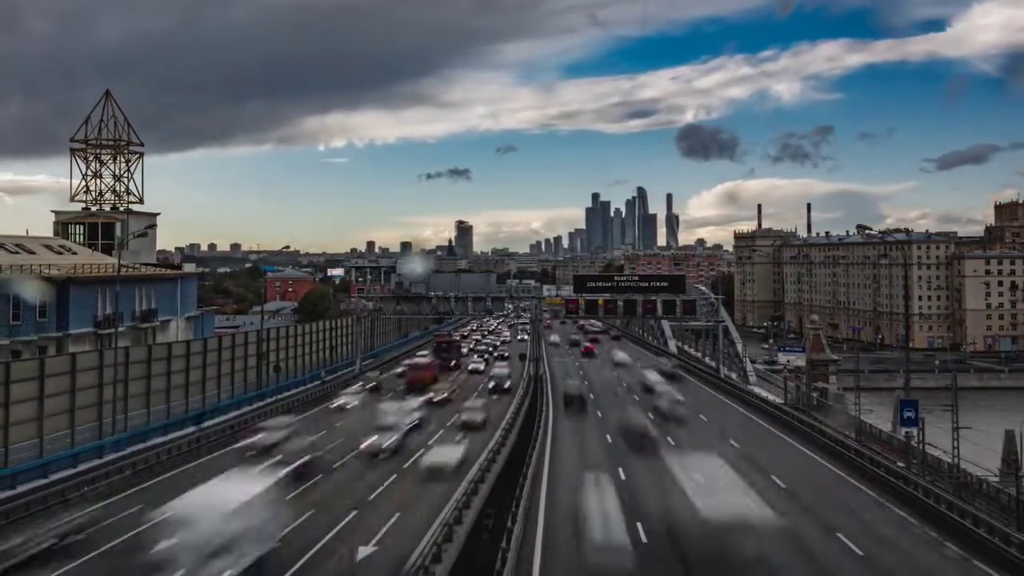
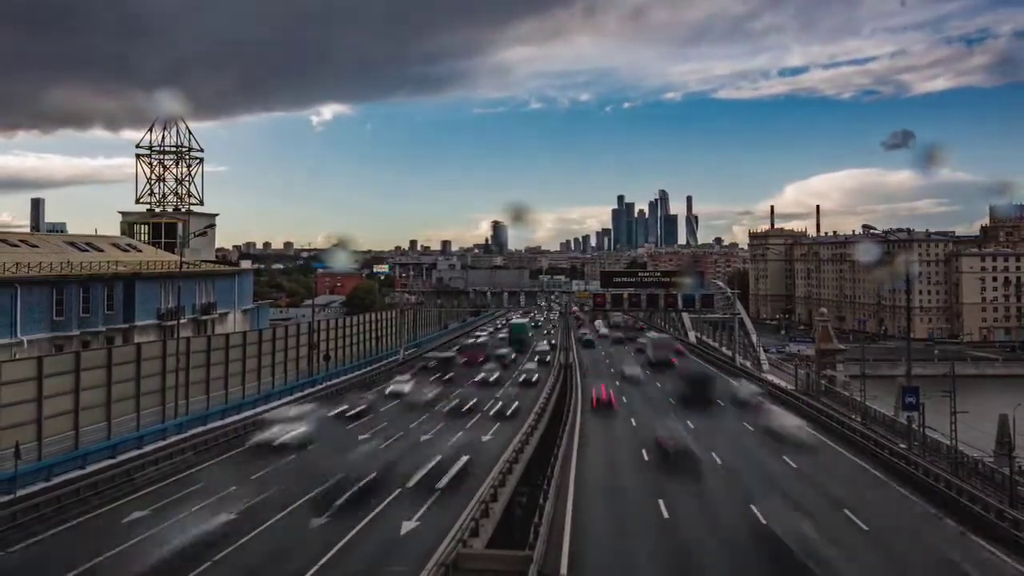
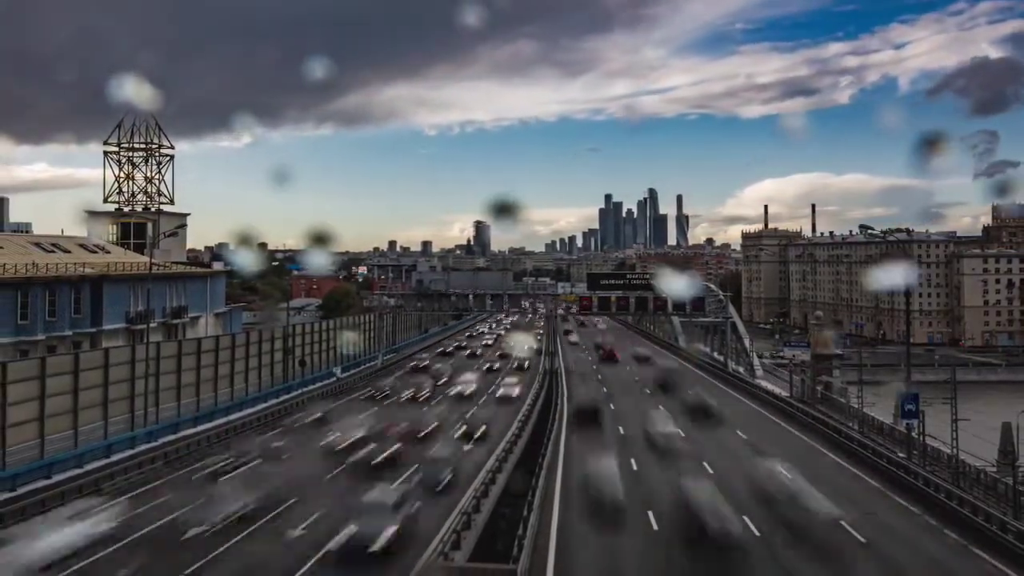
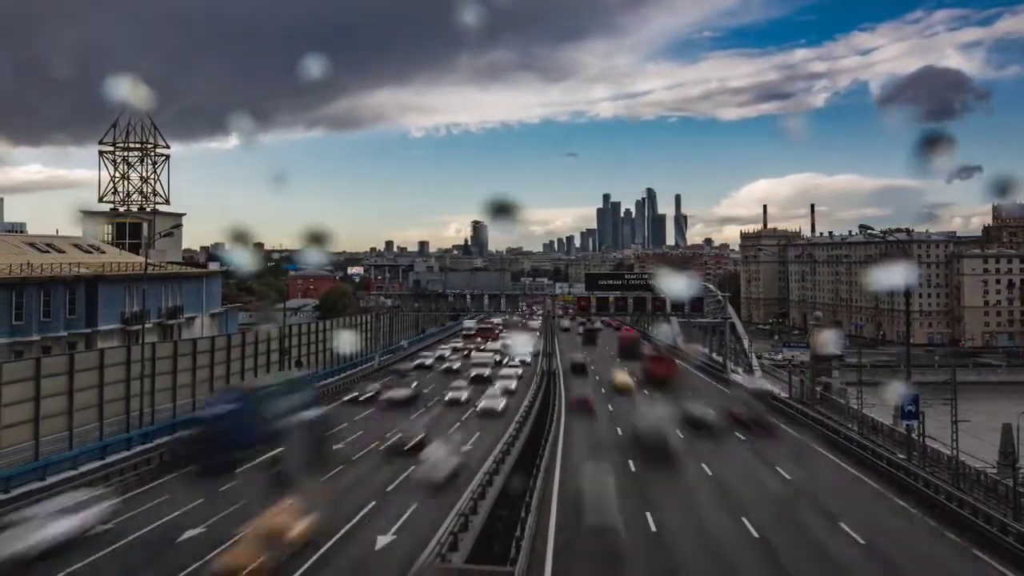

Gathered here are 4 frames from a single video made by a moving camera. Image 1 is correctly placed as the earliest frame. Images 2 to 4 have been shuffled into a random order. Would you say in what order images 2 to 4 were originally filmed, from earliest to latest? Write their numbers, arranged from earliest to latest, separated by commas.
4, 3, 2
